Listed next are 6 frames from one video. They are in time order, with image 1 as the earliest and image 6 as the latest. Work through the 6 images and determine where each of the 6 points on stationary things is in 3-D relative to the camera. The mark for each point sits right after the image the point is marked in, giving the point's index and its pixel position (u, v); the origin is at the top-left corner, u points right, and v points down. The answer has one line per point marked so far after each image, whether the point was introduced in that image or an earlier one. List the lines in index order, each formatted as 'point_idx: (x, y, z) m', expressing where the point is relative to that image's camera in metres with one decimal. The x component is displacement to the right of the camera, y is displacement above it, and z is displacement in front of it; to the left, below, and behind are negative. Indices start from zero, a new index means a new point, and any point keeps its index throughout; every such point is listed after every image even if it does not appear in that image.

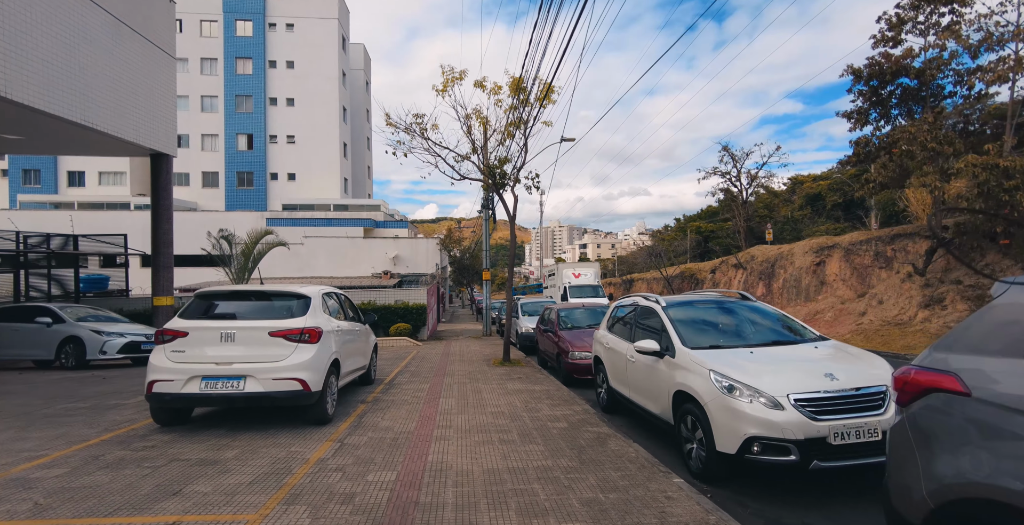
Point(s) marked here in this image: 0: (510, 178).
0: (0.0, +2.4, +12.0) m
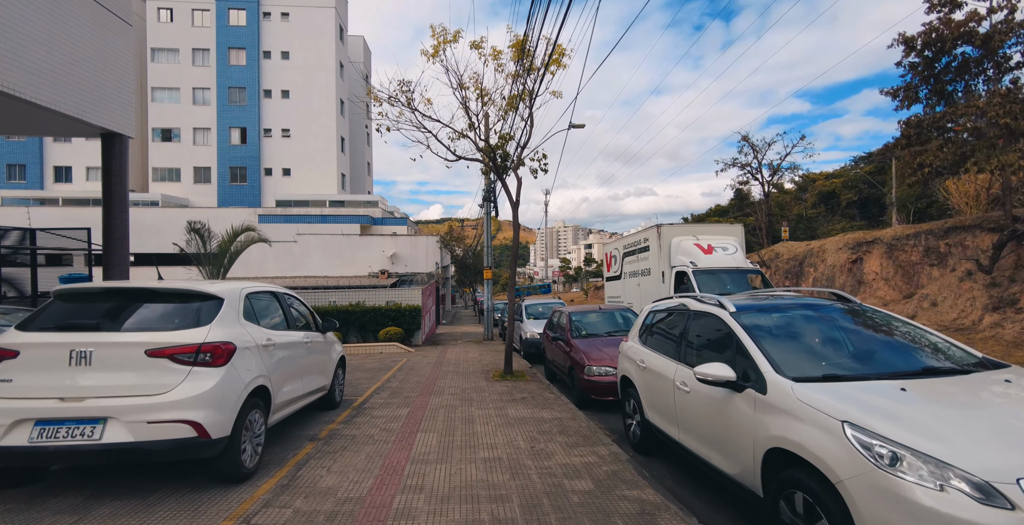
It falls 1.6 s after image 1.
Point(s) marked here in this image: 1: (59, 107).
0: (0.0, +2.6, +10.3) m
1: (-10.9, +3.7, +9.9) m
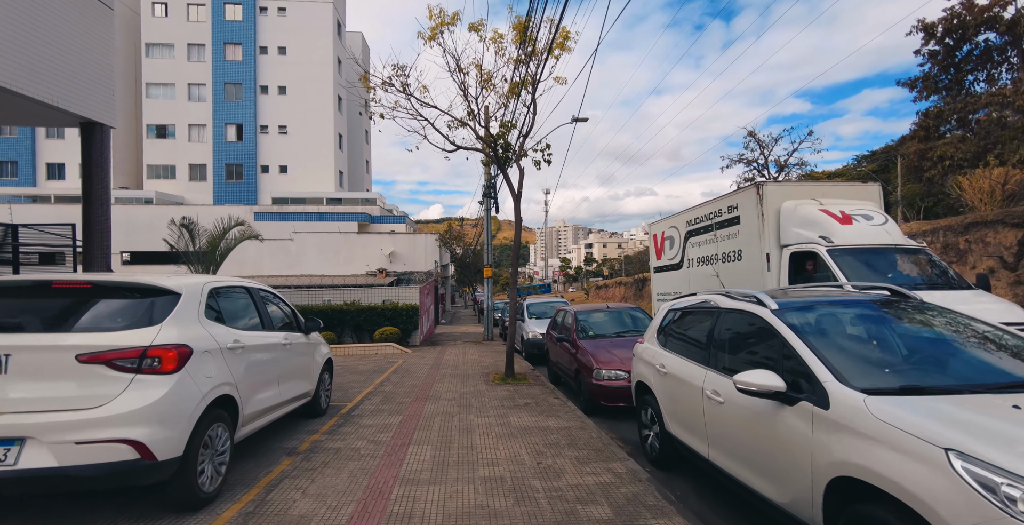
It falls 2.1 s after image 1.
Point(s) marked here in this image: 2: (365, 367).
0: (+0.1, +2.7, +9.7) m
1: (-10.9, +3.8, +9.4) m
2: (-3.8, -2.7, +10.6) m
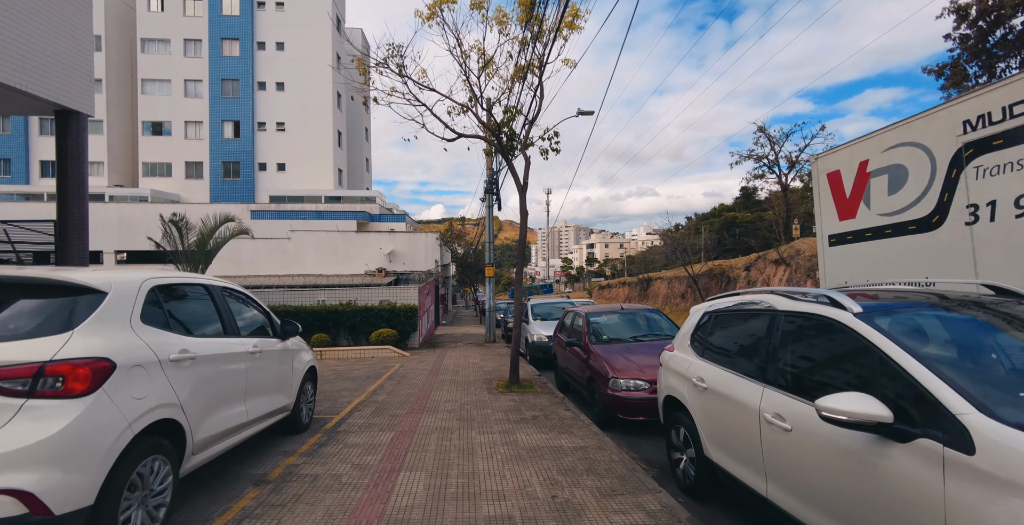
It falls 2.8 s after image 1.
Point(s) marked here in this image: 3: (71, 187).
0: (+0.2, +2.7, +9.0) m
1: (-10.8, +3.9, +8.7) m
2: (-3.7, -2.6, +9.9) m
3: (-10.6, +1.8, +9.9) m
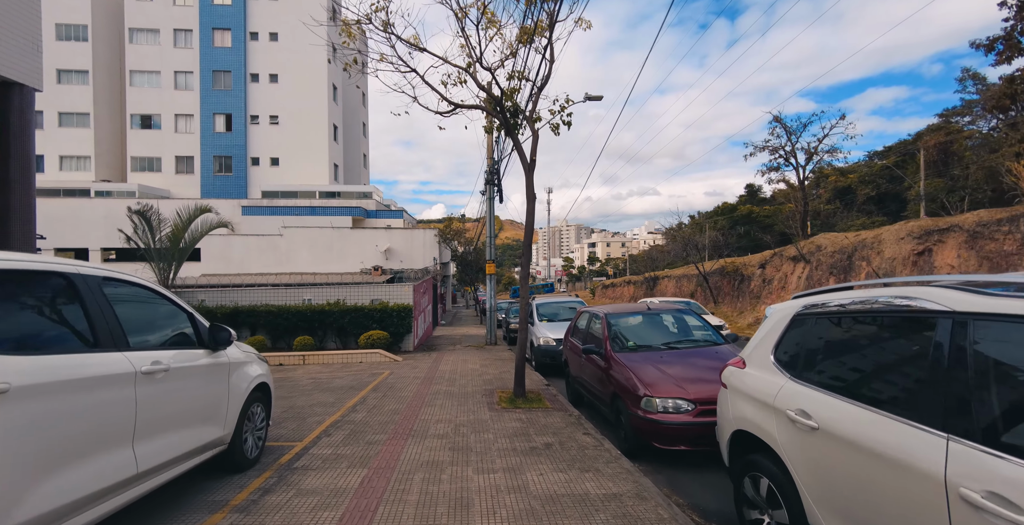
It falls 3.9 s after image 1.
0: (+0.3, +2.8, +7.8) m
1: (-10.7, +4.0, +7.5) m
2: (-3.6, -2.5, +8.7) m
3: (-10.5, +2.0, +8.7) m
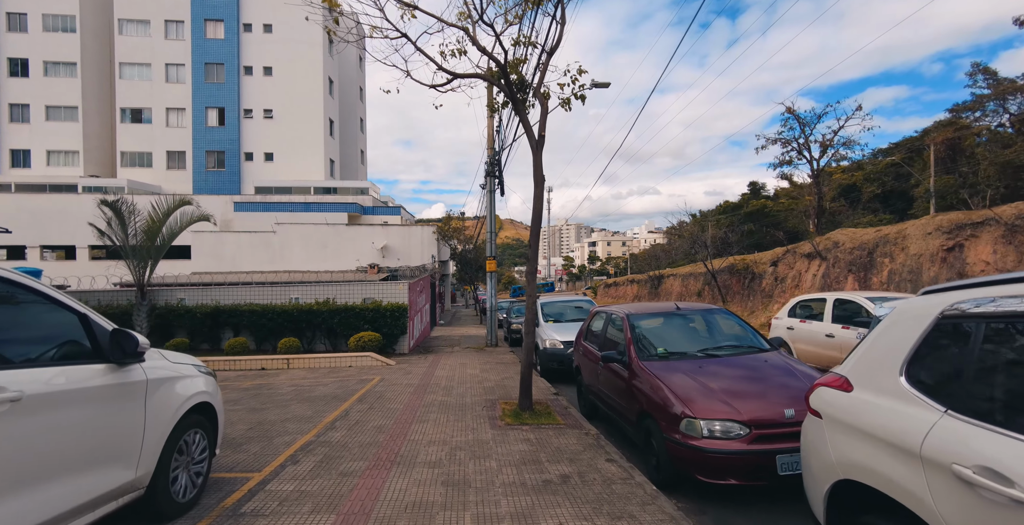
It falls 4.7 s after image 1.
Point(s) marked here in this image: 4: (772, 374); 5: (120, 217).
0: (+0.3, +3.0, +6.9) m
1: (-10.6, +4.1, +6.6) m
2: (-3.5, -2.4, +7.8) m
3: (-10.4, +2.1, +7.8) m
4: (+2.8, -1.2, +4.4) m
5: (-10.9, +1.3, +11.5) m
